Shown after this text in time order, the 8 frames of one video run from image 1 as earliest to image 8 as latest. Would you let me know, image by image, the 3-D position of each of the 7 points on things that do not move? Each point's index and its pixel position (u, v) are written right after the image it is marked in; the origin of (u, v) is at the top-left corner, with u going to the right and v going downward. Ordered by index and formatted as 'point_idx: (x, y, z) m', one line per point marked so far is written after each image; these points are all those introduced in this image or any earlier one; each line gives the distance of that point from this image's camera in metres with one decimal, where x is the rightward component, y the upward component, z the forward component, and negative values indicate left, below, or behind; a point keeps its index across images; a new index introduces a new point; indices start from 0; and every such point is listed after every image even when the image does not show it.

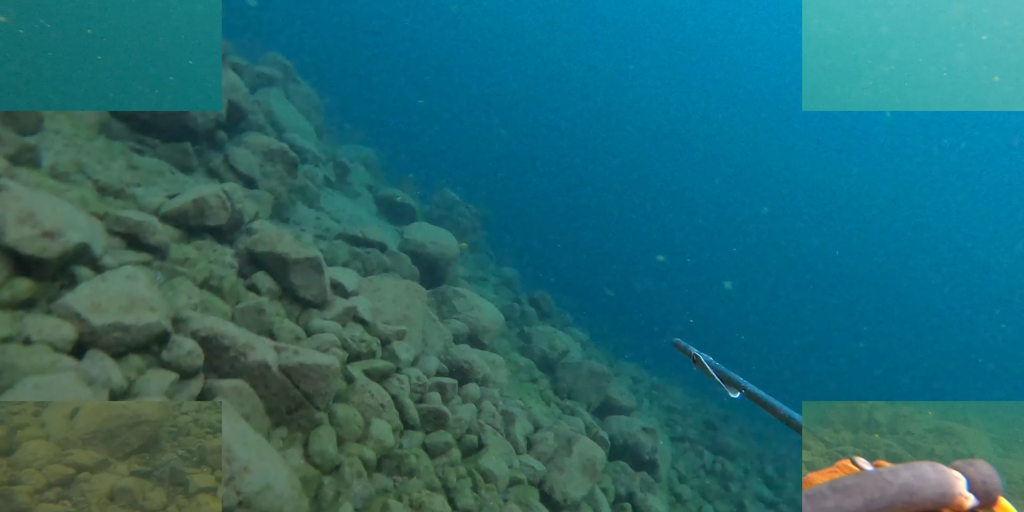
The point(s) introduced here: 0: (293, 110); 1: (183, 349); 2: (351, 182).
0: (-4.7, +3.1, +11.4) m
1: (-2.5, -0.7, +4.0) m
2: (-3.7, +1.7, +12.3) m
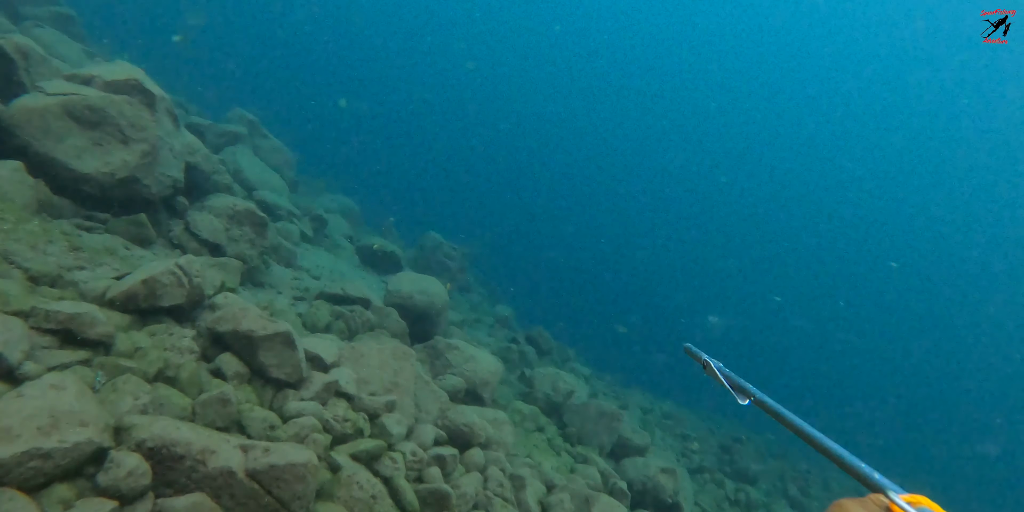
0: (-5.1, +1.8, +10.9) m
1: (-2.4, -1.3, +3.4) m
2: (-4.0, +0.5, +11.8) m
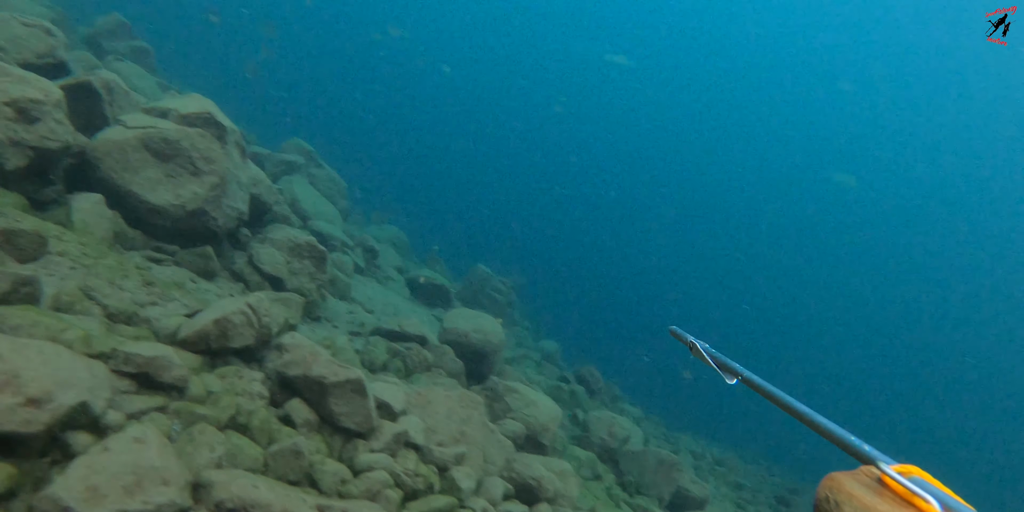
0: (-3.9, +1.2, +10.9) m
1: (-1.8, -1.6, +3.1) m
2: (-2.8, -0.2, +11.7) m
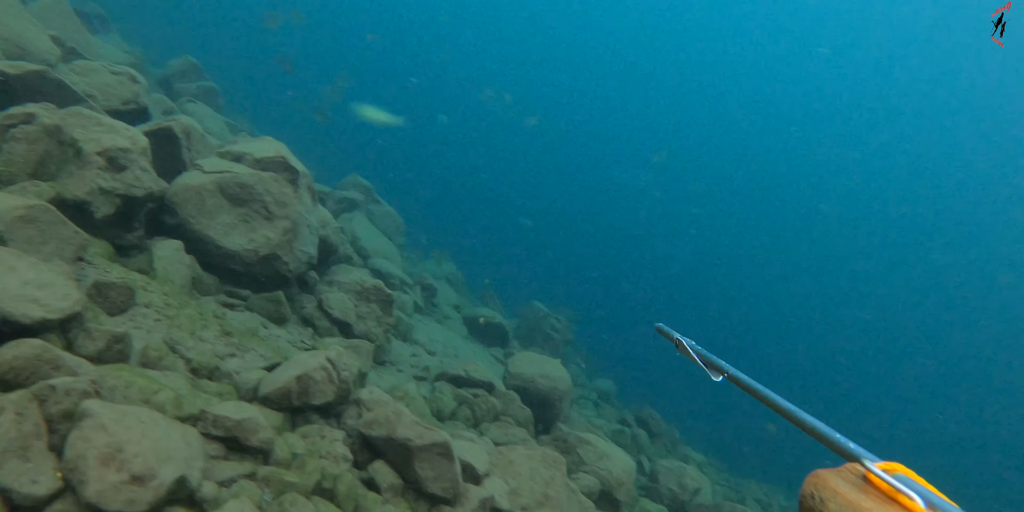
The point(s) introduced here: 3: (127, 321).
0: (-2.7, +0.4, +10.9) m
1: (-1.1, -2.0, +2.8) m
2: (-1.6, -1.0, +11.5) m
3: (-3.2, -0.5, +4.4) m
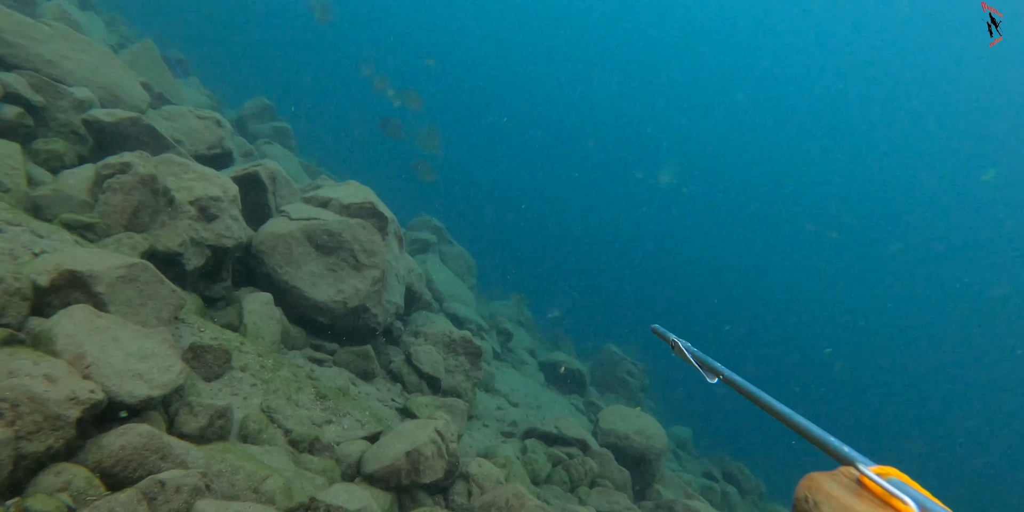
0: (-1.2, -0.4, +10.5) m
1: (-0.2, -2.3, +2.1) m
2: (0.0, -1.9, +10.9) m
3: (-2.1, -1.0, +4.0) m
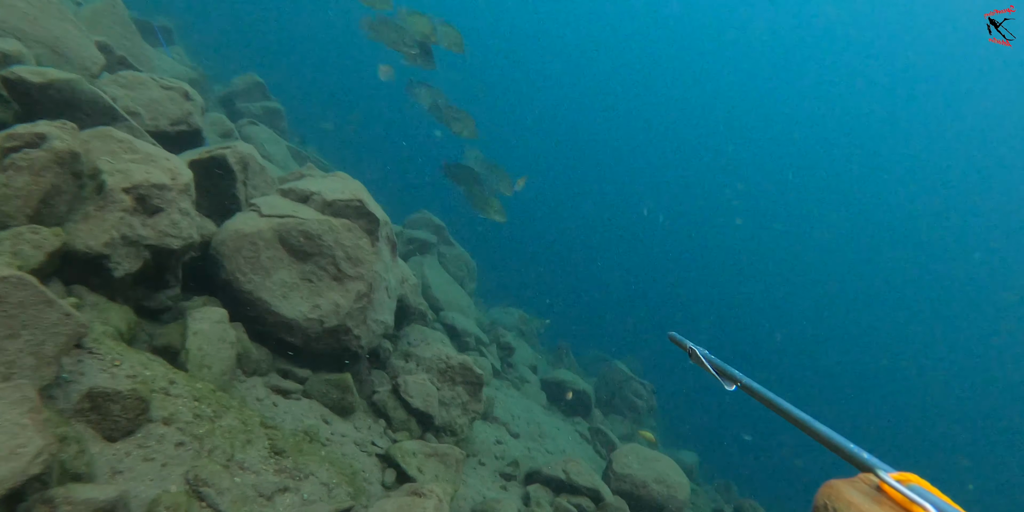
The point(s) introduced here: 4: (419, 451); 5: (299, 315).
0: (-1.1, -0.5, +9.4) m
1: (-0.1, -2.5, +1.0) m
2: (0.0, -2.0, +9.8) m
3: (-2.0, -1.0, +2.9) m
4: (-0.8, -1.8, +4.8) m
5: (-1.9, -0.5, +4.9) m
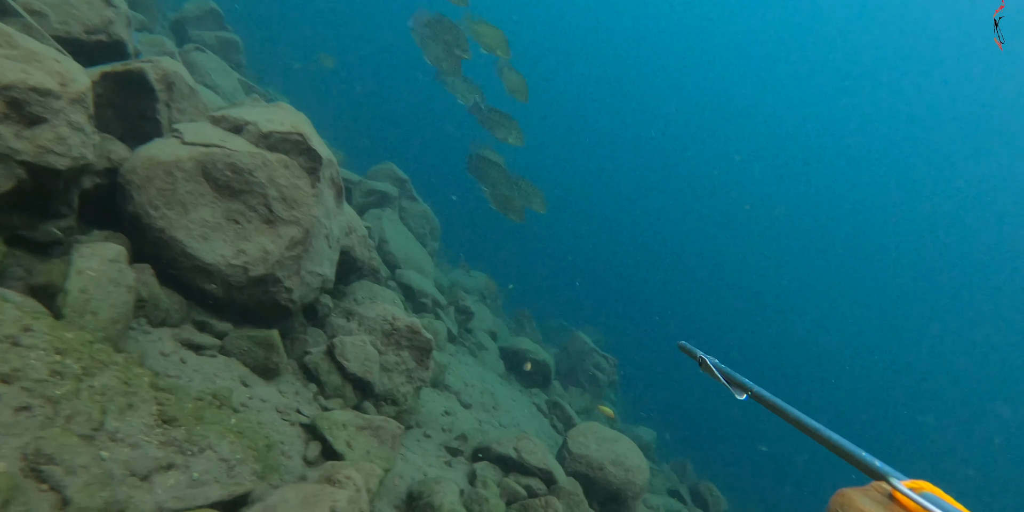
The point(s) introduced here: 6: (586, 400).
0: (-1.7, +0.2, +8.7) m
1: (-0.5, -2.3, +0.6) m
2: (-0.7, -1.3, +9.3) m
3: (-2.3, -0.7, +2.2) m
4: (-1.3, -1.3, +4.2) m
5: (-2.3, 0.0, +4.2) m
6: (+1.7, -3.0, +11.0) m
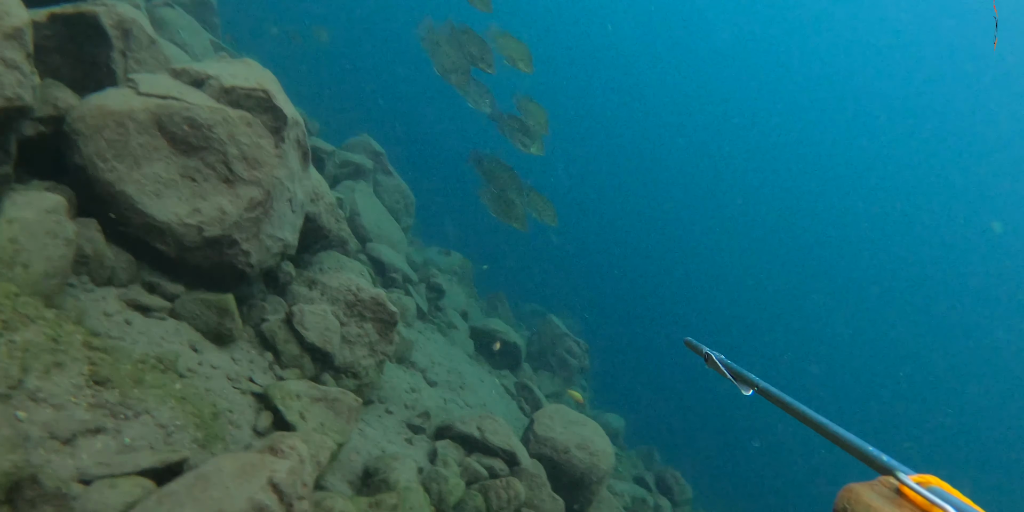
0: (-2.0, +0.6, +8.5) m
1: (-0.7, -2.2, +0.5) m
2: (-1.1, -1.0, +9.1) m
3: (-2.5, -0.4, +2.0) m
4: (-1.6, -1.1, +4.1) m
5: (-2.5, +0.3, +4.0) m
6: (+1.1, -2.7, +11.0) m
